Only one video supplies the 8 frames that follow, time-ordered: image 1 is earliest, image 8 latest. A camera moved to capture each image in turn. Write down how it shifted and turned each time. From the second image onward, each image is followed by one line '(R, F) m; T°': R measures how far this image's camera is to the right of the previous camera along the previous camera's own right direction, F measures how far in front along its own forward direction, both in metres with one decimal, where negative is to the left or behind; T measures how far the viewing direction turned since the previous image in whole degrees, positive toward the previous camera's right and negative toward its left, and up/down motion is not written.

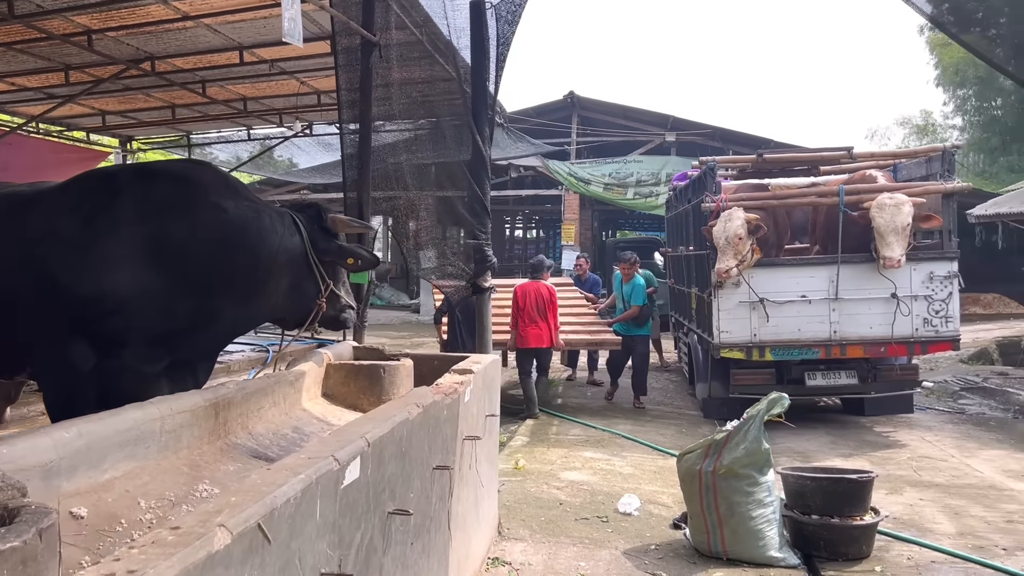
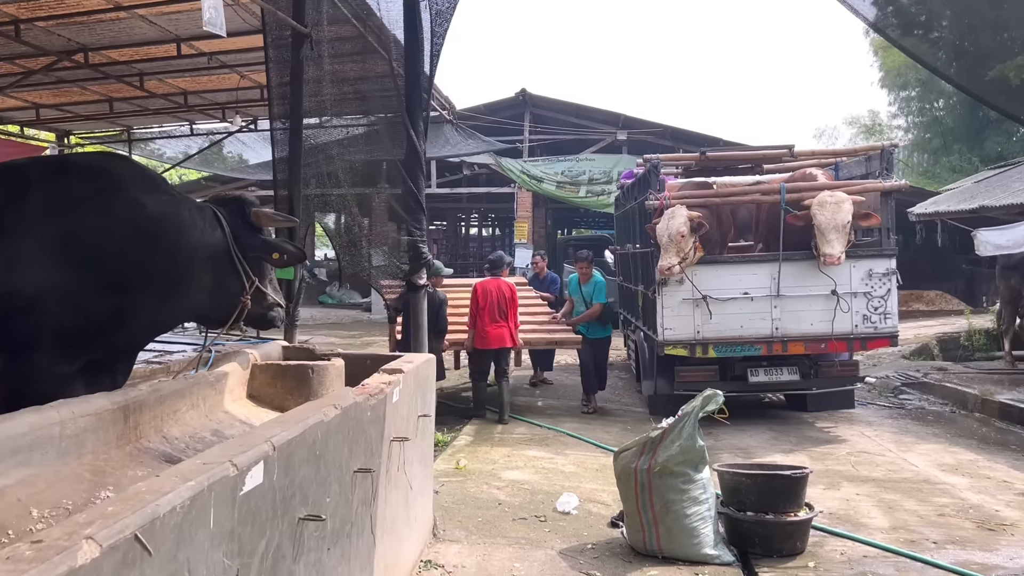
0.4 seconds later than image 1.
(+0.1, +0.1) m; +3°
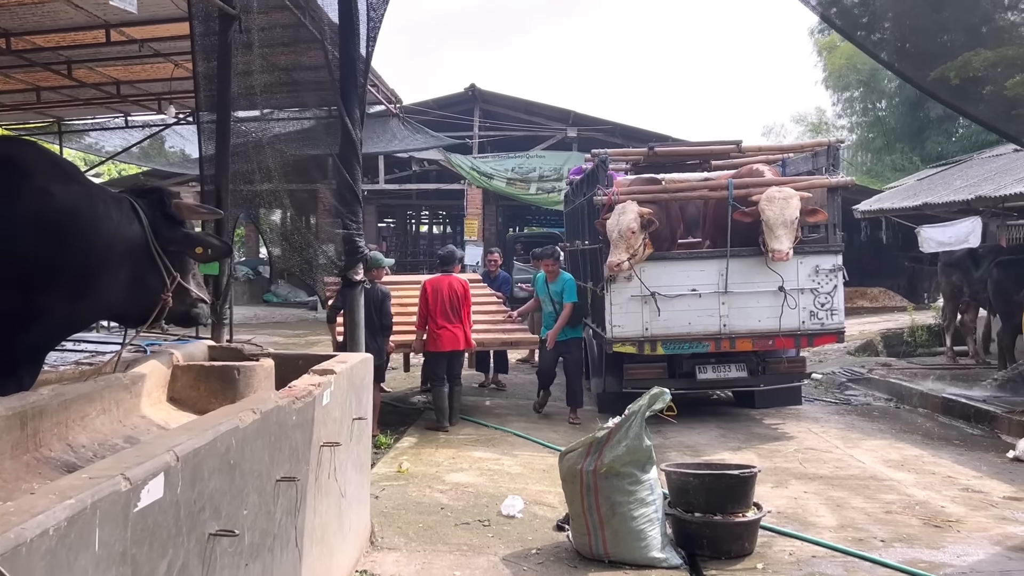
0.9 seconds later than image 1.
(+0.1, +0.2) m; +3°
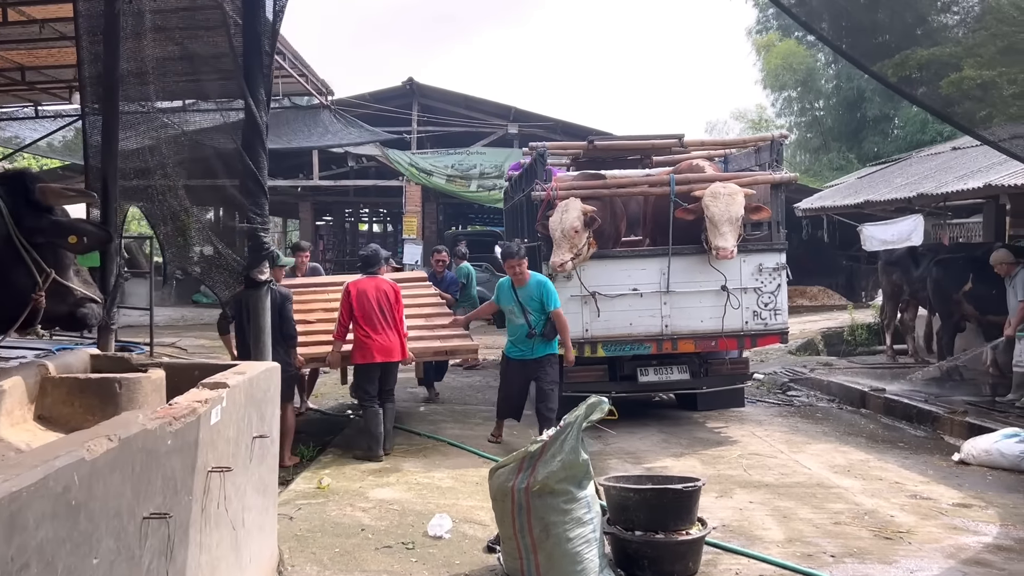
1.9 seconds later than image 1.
(+0.1, +0.4) m; +4°
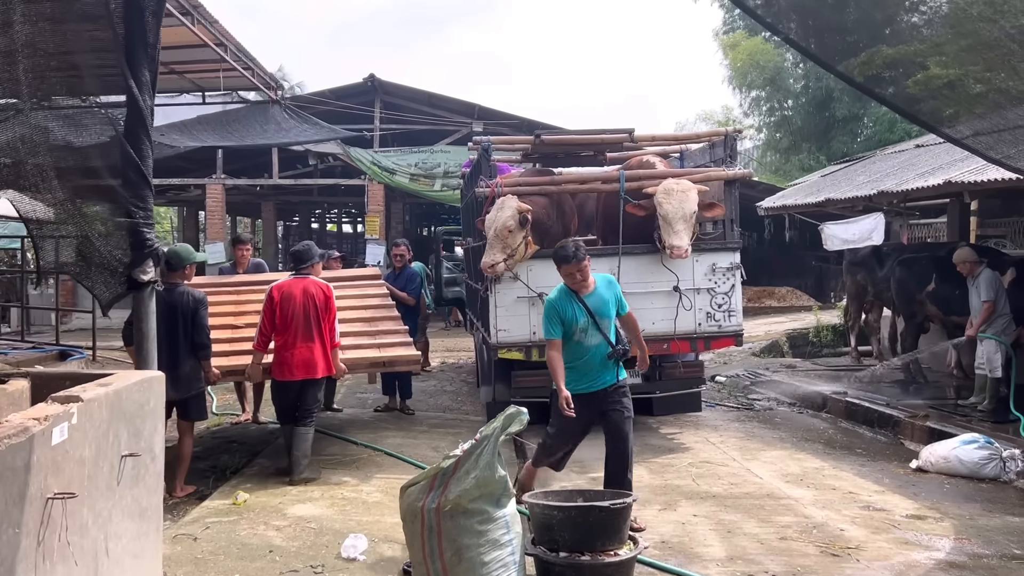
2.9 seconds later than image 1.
(+0.3, +0.3) m; +2°
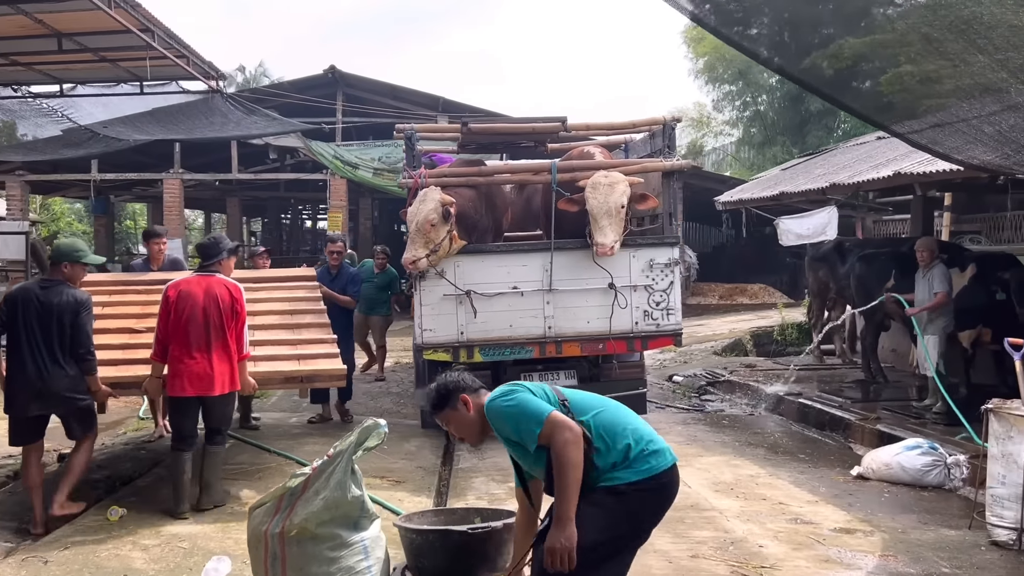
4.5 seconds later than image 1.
(+0.5, +0.4) m; +1°
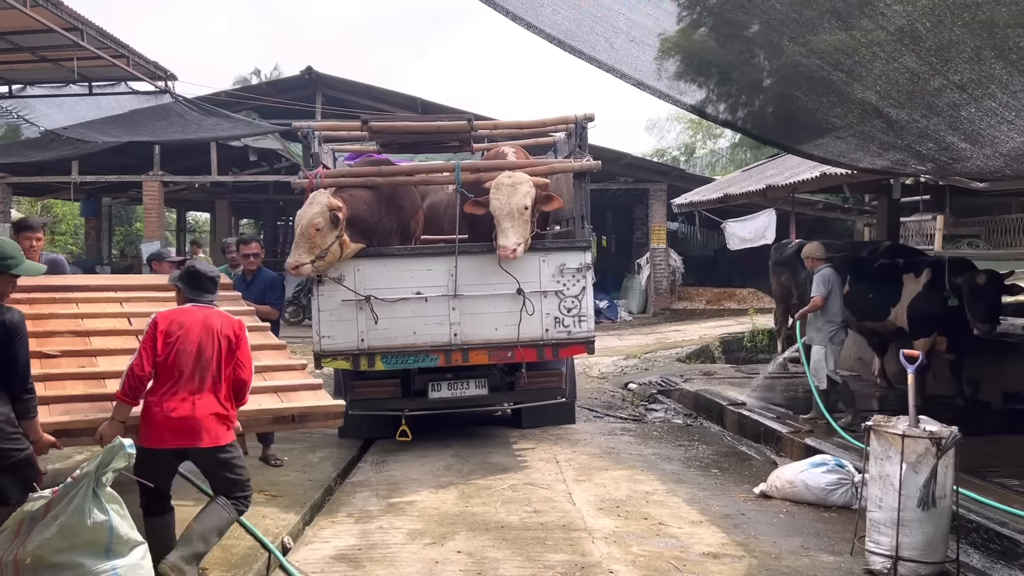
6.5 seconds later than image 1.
(+1.0, +0.3) m; -2°
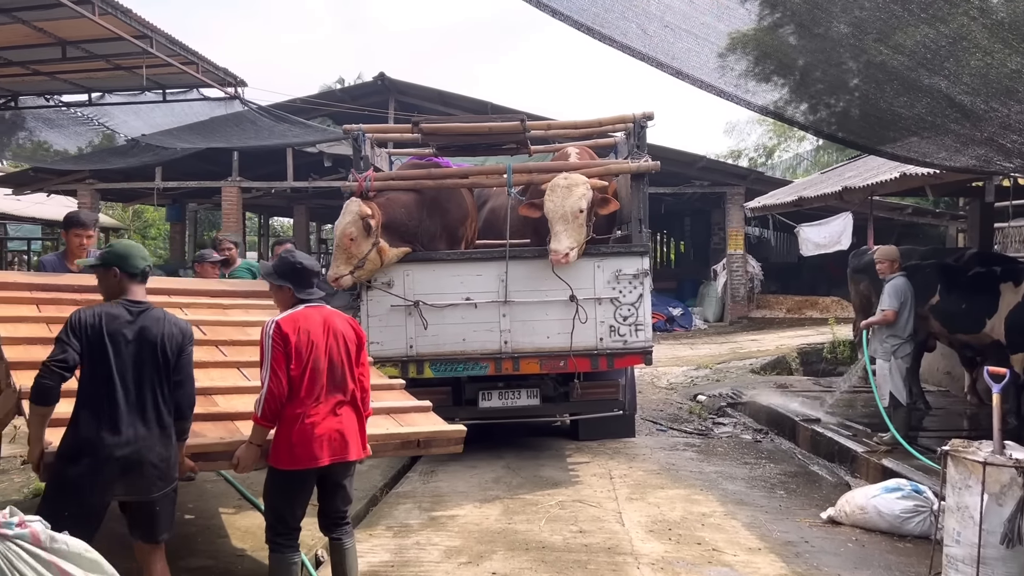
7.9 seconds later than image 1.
(+0.2, +0.2) m; -6°
